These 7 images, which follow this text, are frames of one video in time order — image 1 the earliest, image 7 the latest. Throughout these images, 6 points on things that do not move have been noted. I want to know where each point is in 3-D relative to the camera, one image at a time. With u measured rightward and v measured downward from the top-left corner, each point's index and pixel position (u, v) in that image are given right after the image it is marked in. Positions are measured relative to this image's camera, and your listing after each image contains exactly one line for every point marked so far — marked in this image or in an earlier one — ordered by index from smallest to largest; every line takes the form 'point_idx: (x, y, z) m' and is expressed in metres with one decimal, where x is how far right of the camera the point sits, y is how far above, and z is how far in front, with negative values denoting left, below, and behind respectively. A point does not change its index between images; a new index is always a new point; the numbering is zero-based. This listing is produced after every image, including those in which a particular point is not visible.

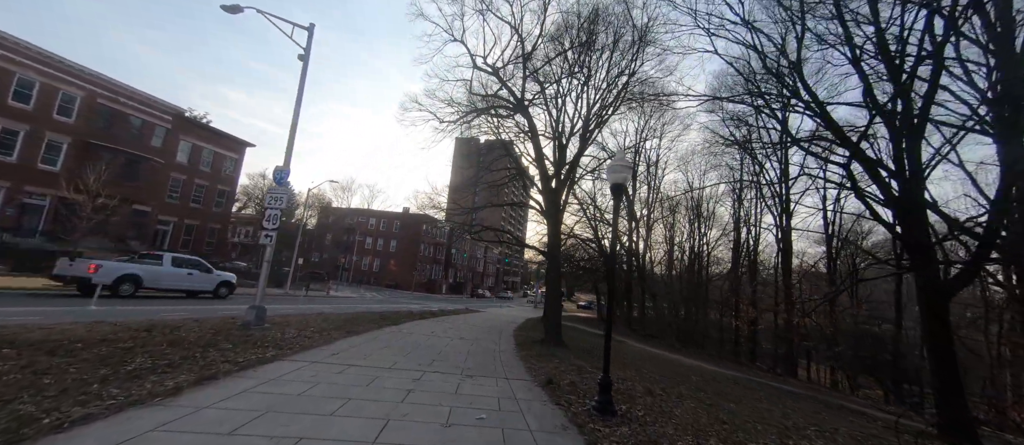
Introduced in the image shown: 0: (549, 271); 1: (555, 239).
0: (+1.2, -1.2, +12.0) m
1: (+1.4, -0.3, +12.2) m
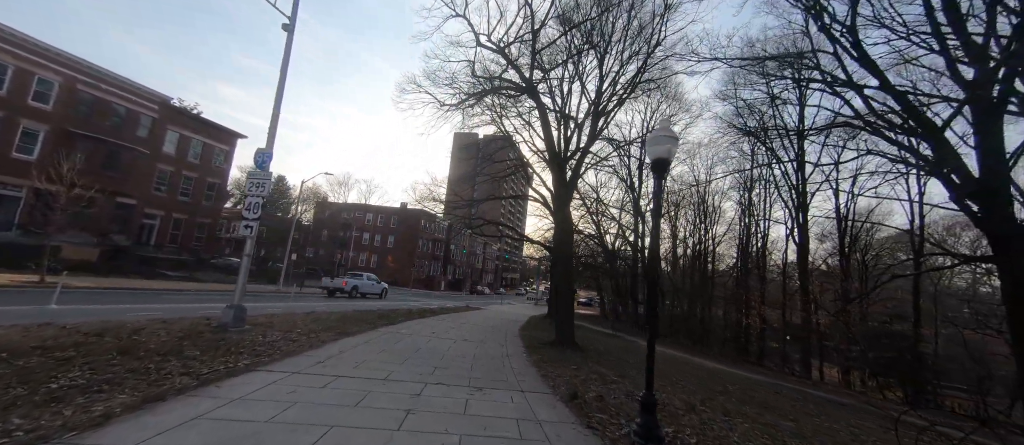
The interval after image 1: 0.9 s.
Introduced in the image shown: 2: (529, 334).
0: (+1.4, -1.0, +11.0) m
1: (+1.6, -0.1, +11.2) m
2: (+0.5, -3.5, +12.5) m
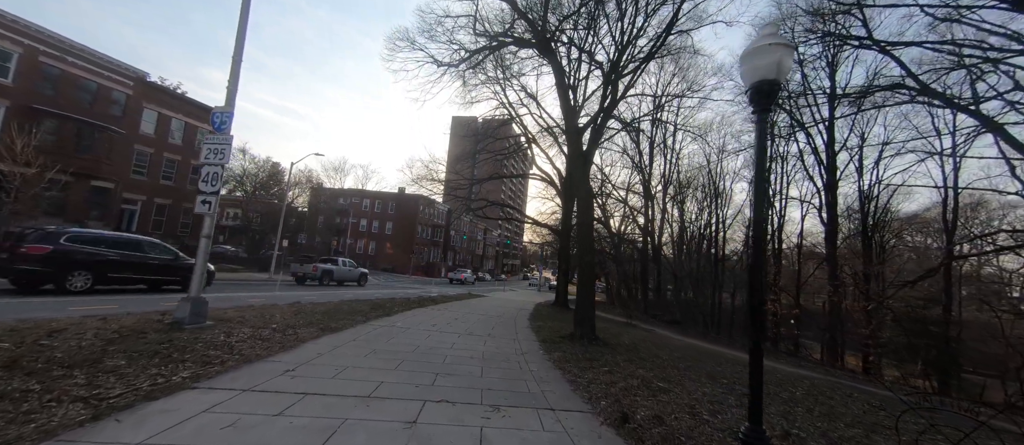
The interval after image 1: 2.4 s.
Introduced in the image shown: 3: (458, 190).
0: (+1.7, -0.4, +9.6) m
1: (+1.9, +0.5, +9.7) m
2: (+0.8, -2.9, +11.2) m
3: (-2.7, +1.6, +19.7) m
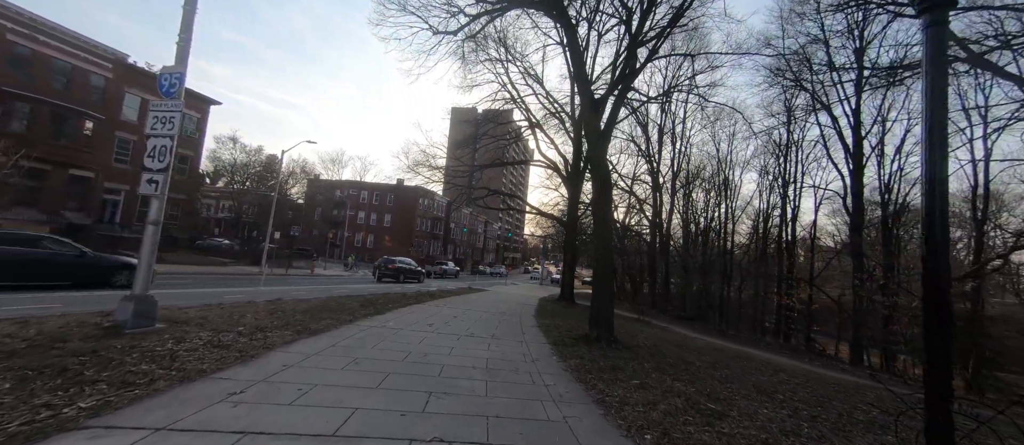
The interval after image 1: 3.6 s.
0: (+1.8, -0.1, +8.4) m
1: (+2.0, +0.8, +8.6) m
2: (+0.9, -2.6, +10.1) m
3: (-2.5, +2.0, +18.6) m
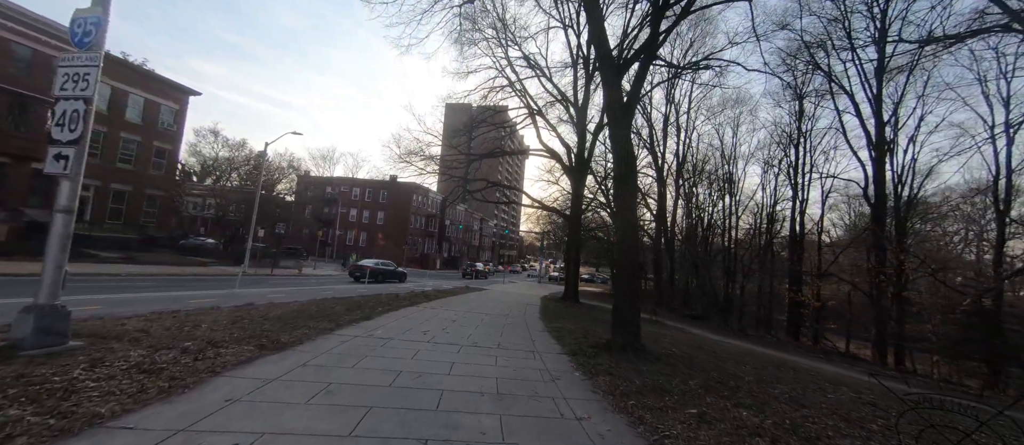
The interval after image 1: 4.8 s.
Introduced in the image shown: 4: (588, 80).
0: (+2.0, +0.1, +7.2) m
1: (+2.1, +1.0, +7.4) m
2: (+1.1, -2.4, +8.9) m
3: (-2.5, +2.2, +17.3) m
4: (+3.4, +6.5, +18.4) m
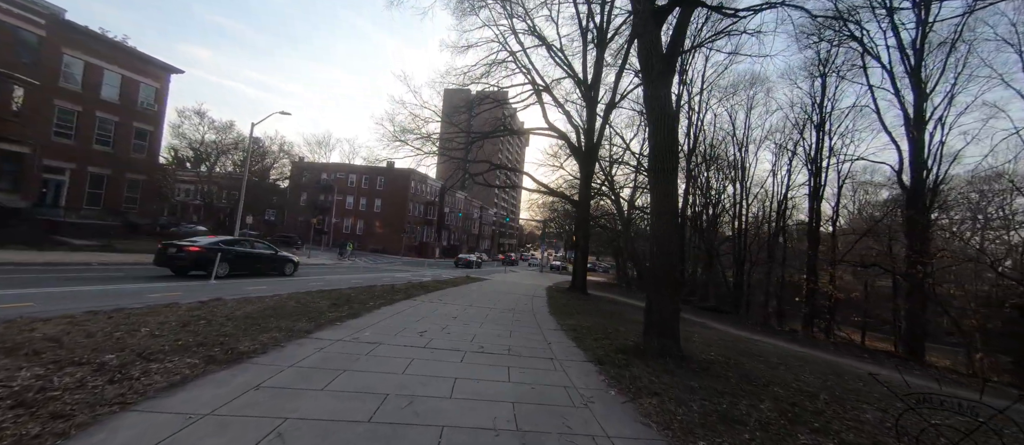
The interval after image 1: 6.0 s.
0: (+2.2, +0.3, +6.0) m
1: (+2.3, +1.3, +6.1) m
2: (+1.3, -2.1, +7.7) m
3: (-2.4, +2.8, +16.0) m
4: (+3.6, +7.1, +17.0) m
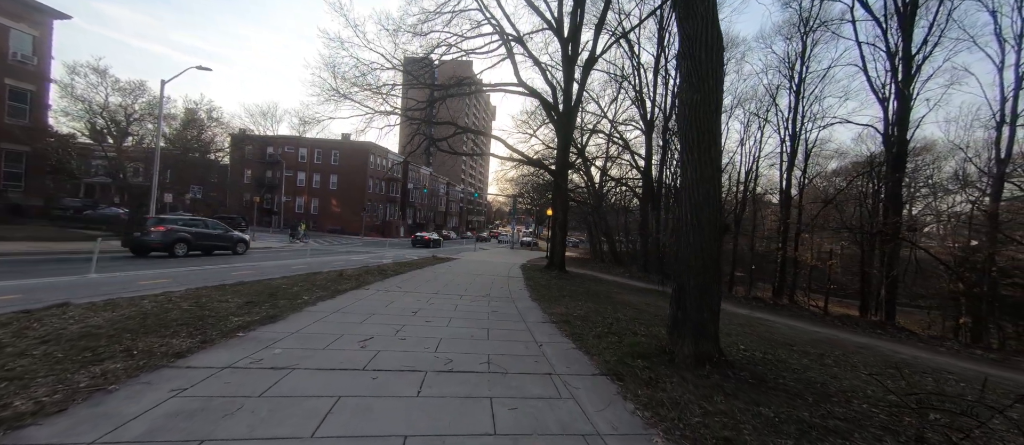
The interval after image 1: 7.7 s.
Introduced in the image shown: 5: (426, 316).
0: (+1.9, +0.8, +4.3) m
1: (+2.1, +1.7, +4.4) m
2: (+0.9, -1.5, +6.0) m
3: (-3.5, +3.7, +13.7) m
4: (+2.3, +8.2, +14.9) m
5: (-1.3, -1.4, +6.2) m
